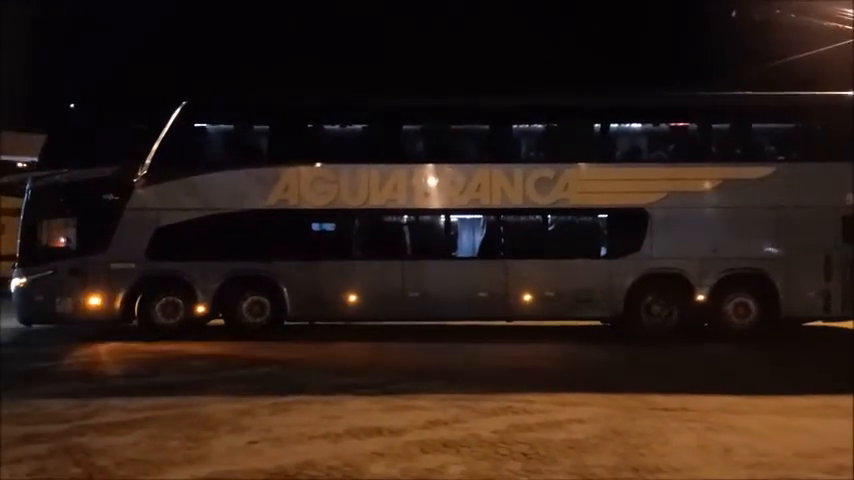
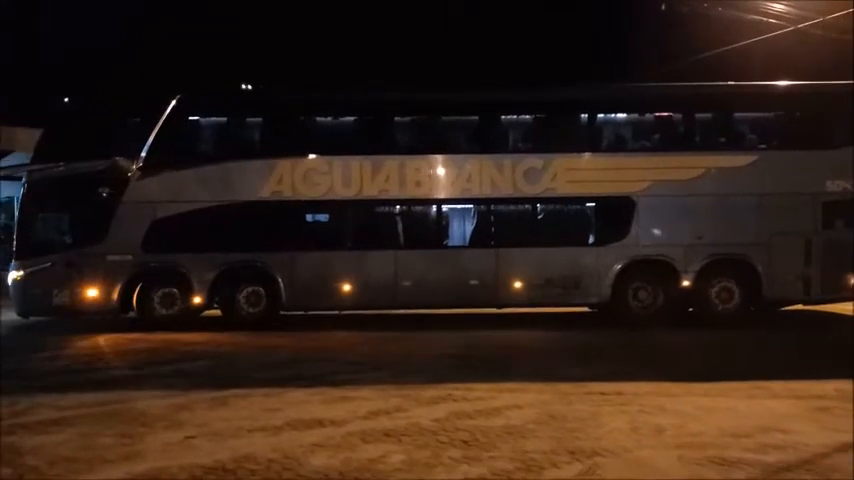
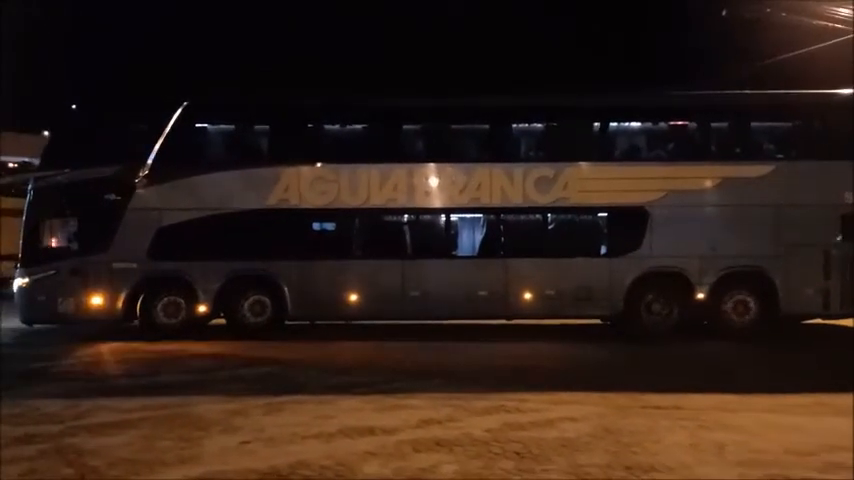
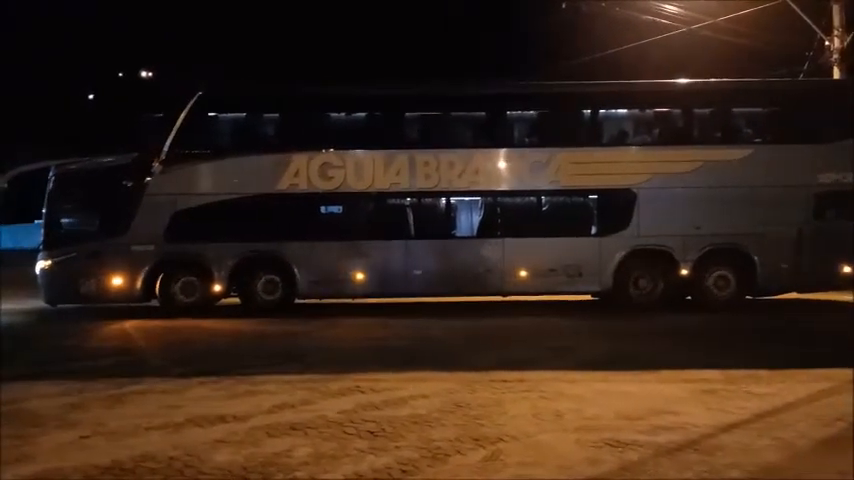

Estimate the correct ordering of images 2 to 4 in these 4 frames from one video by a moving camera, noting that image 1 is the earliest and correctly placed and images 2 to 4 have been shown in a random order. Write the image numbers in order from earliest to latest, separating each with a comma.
3, 2, 4
